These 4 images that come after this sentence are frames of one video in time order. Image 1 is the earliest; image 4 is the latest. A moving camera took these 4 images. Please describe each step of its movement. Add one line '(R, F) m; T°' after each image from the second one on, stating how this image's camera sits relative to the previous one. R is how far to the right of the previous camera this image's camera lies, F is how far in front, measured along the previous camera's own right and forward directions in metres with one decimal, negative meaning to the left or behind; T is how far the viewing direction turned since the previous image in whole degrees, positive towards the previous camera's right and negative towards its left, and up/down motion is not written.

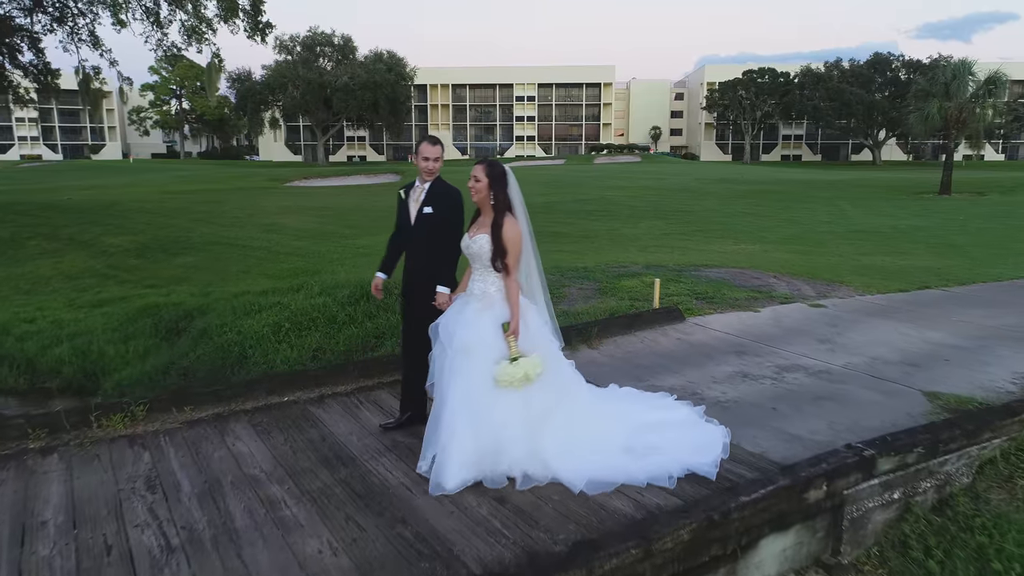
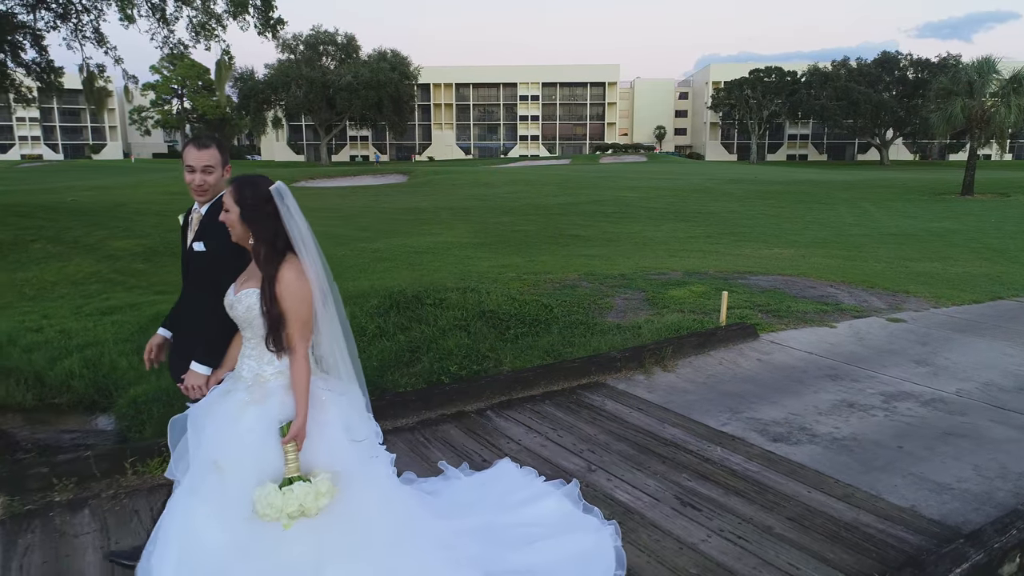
(-0.3, +0.5) m; 0°
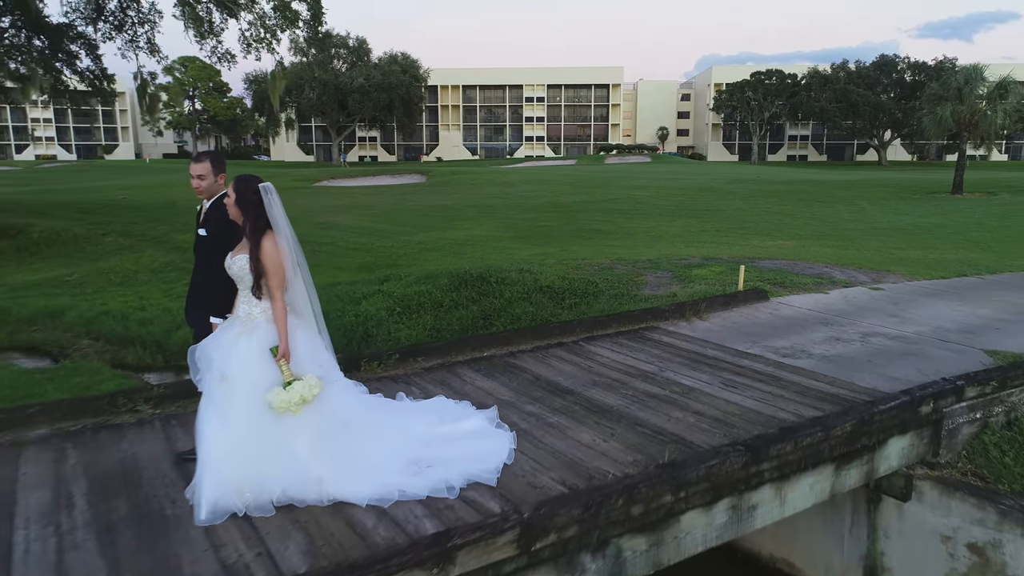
(-0.4, -1.6) m; 0°
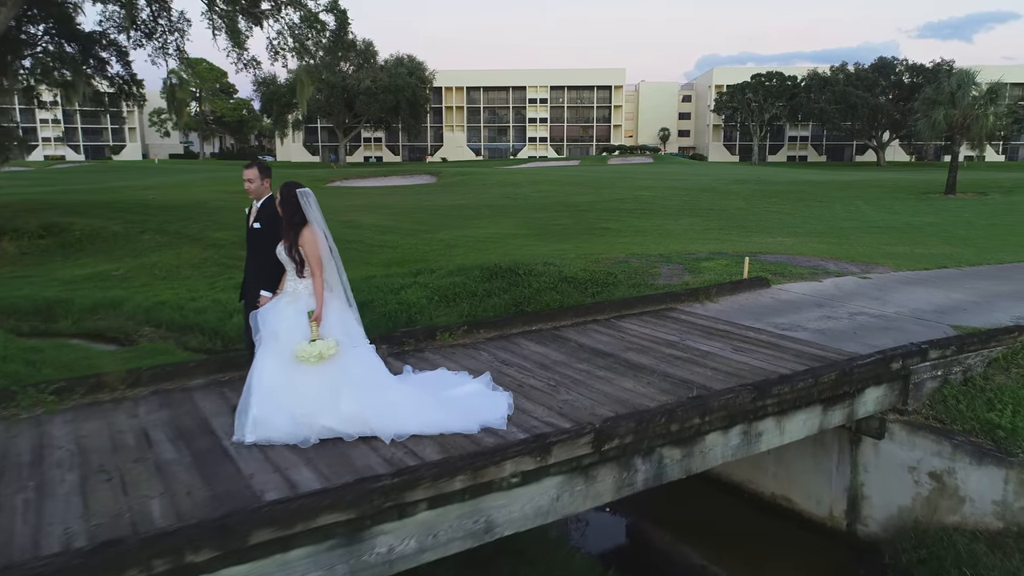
(-0.3, -1.0) m; 0°
